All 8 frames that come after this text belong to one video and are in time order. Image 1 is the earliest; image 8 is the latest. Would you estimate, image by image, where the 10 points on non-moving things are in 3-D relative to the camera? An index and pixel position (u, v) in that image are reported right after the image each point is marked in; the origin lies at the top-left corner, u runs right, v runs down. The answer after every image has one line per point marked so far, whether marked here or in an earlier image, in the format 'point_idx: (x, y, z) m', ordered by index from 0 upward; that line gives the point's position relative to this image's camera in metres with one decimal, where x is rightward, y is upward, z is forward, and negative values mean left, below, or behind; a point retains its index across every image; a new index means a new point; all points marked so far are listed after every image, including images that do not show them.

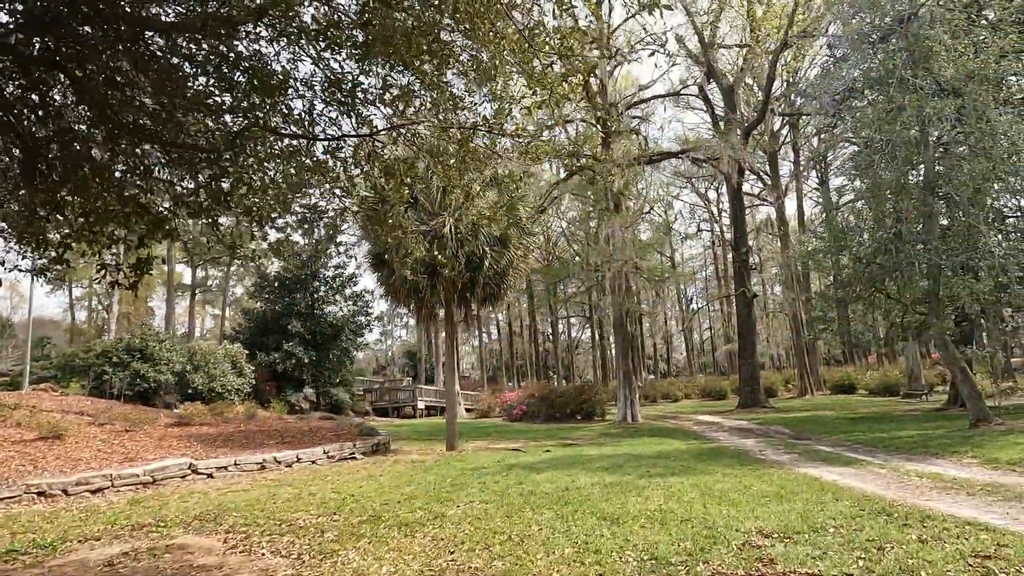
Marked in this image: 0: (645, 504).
0: (+1.2, -1.9, +5.8) m
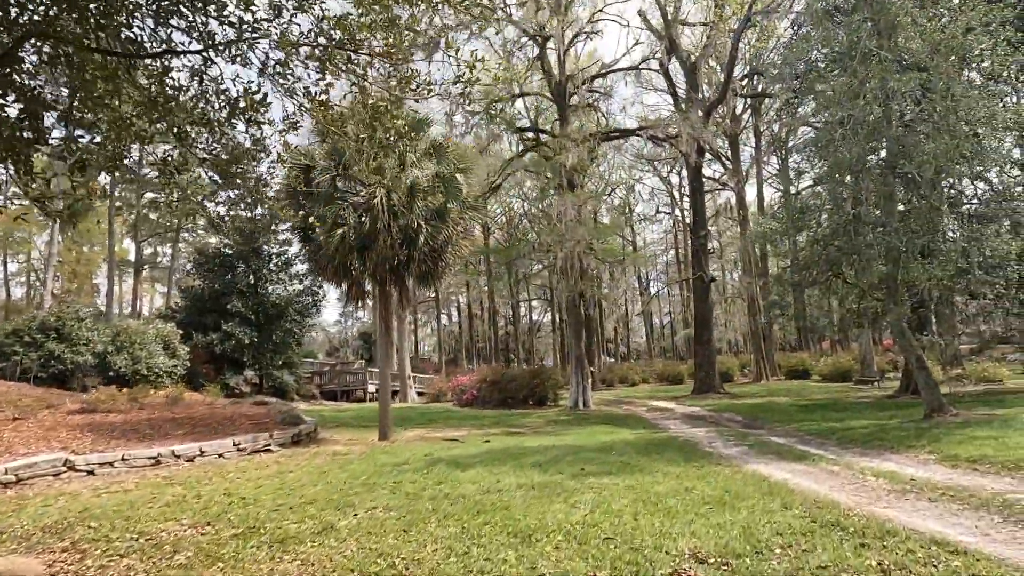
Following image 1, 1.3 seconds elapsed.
0: (+0.4, -1.7, +5.0) m
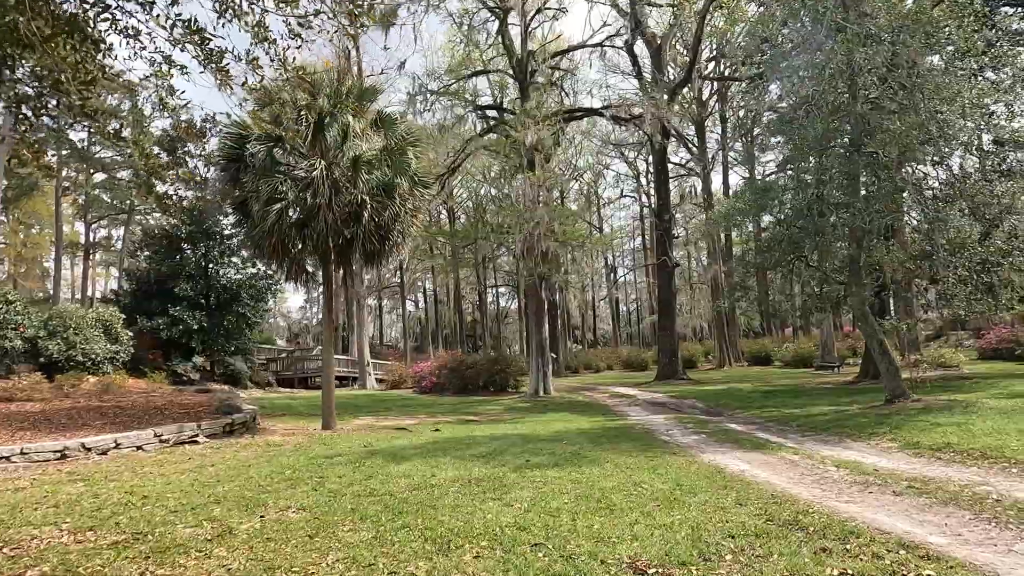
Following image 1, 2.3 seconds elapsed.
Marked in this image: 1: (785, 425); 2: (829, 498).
0: (-0.1, -1.5, +4.5) m
1: (+4.0, -2.0, +9.7) m
2: (+2.4, -1.6, +5.0) m
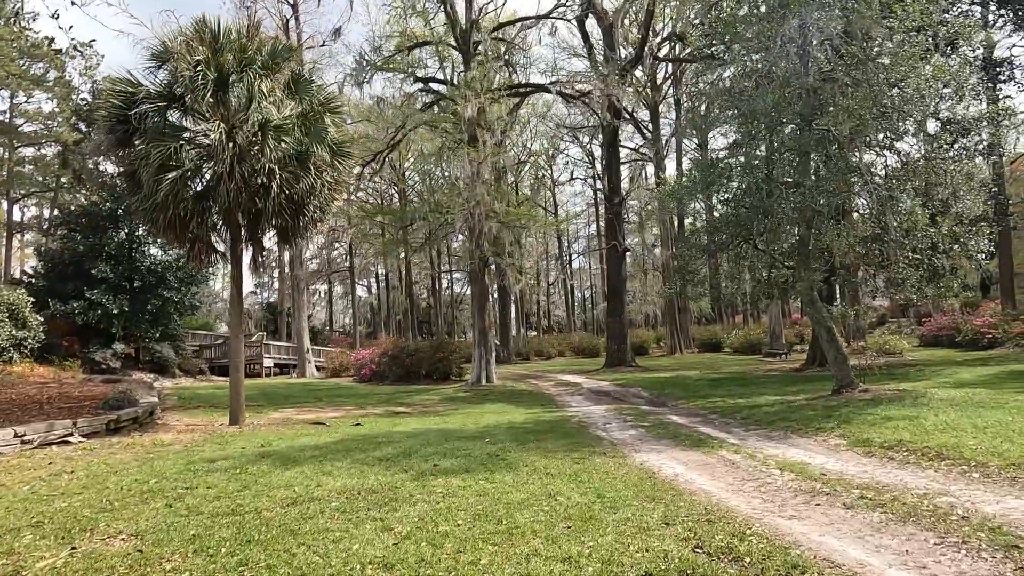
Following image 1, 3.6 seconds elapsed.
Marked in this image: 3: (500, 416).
0: (-0.8, -1.4, +3.6) m
1: (+3.0, -1.8, +9.1) m
2: (+1.7, -1.4, +4.2) m
3: (-0.2, -2.1, +10.8) m
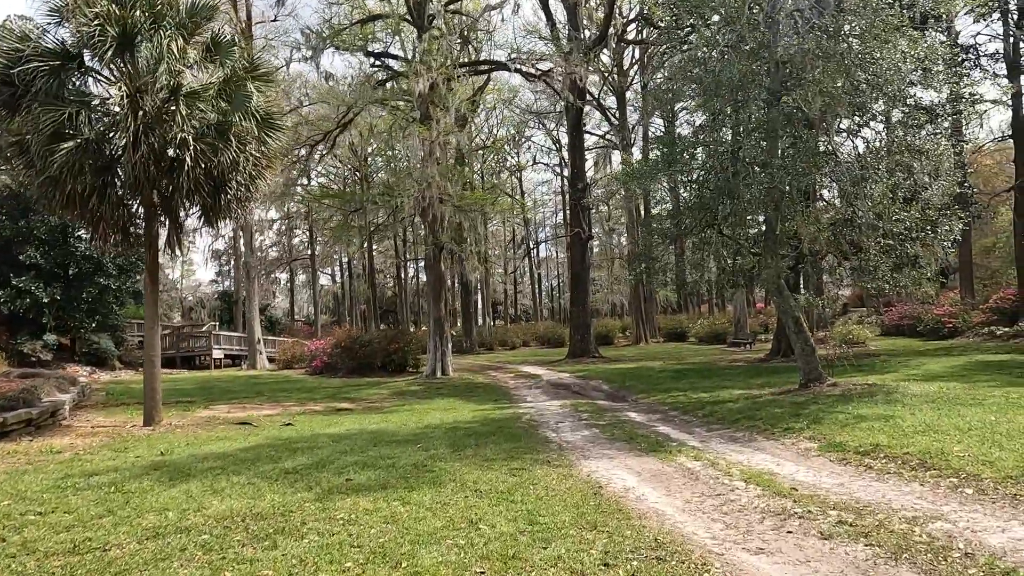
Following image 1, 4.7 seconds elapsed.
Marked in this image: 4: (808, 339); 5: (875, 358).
0: (-1.2, -1.3, +2.7) m
1: (+2.3, -1.6, +8.4) m
2: (+1.2, -1.3, +3.5) m
3: (-1.0, -1.9, +10.0) m
4: (+4.5, -0.8, +10.1) m
5: (+8.3, -1.6, +15.3) m
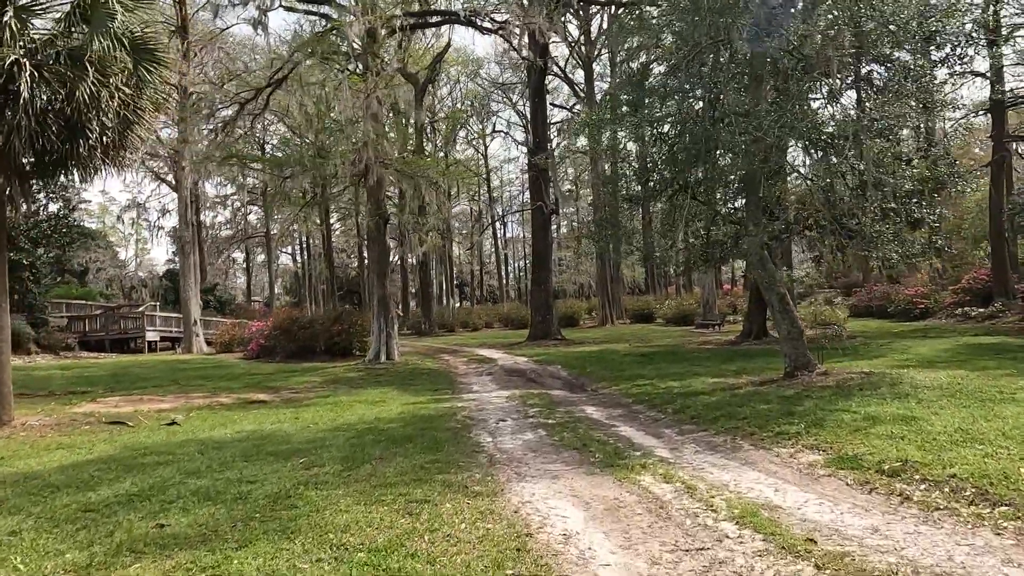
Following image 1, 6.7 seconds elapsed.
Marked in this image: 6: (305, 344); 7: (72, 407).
0: (-1.7, -1.1, +1.1) m
1: (+1.6, -1.3, +7.0) m
2: (+0.7, -1.2, +2.0) m
3: (-1.8, -1.5, +8.4) m
4: (+3.7, -0.4, +8.7) m
5: (+7.3, -1.1, +14.1) m
6: (-5.7, -1.6, +18.3) m
7: (-6.1, -1.6, +9.1) m
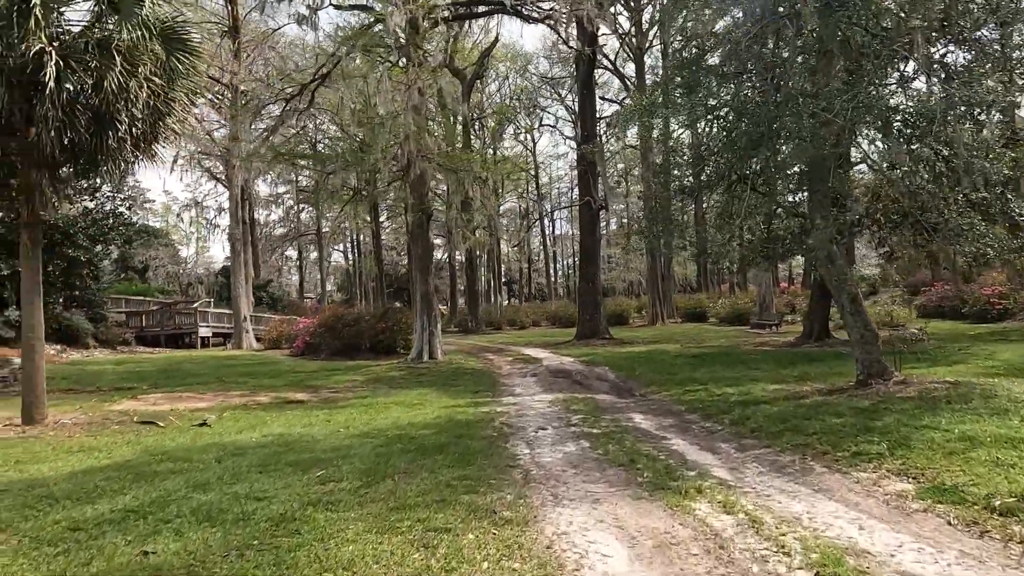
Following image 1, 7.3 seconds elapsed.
0: (-1.7, -1.1, +0.8) m
1: (+2.0, -1.3, +6.4) m
2: (+0.7, -1.2, +1.5) m
3: (-1.3, -1.5, +8.0) m
4: (+4.2, -0.4, +7.9) m
5: (+8.2, -1.1, +13.0) m
6: (-4.5, -1.5, +18.2) m
7: (-5.5, -1.6, +9.1) m
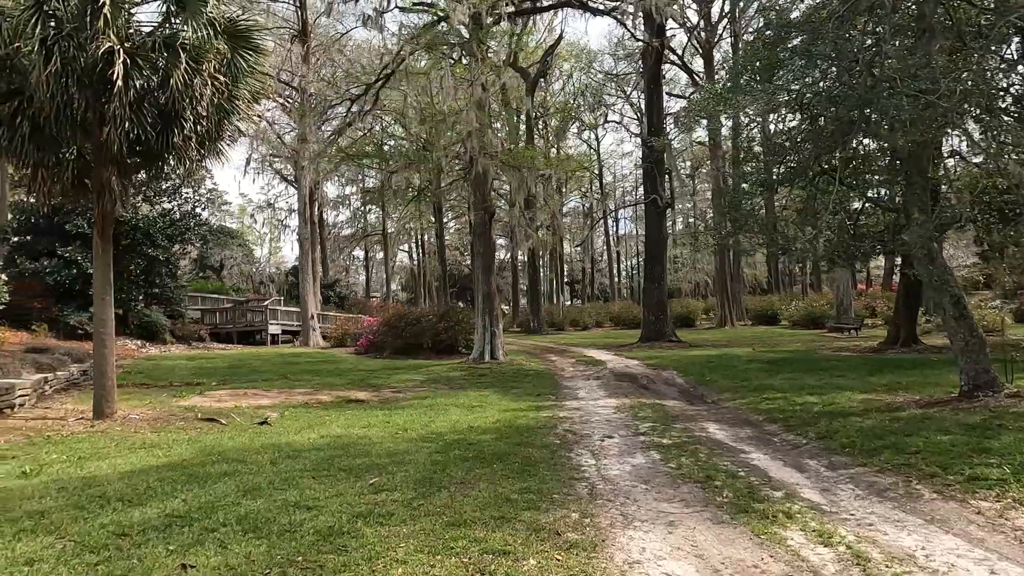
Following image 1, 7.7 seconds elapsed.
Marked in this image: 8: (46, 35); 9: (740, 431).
0: (-1.6, -1.1, +0.6) m
1: (+2.5, -1.3, +5.8) m
2: (+0.8, -1.2, +1.1) m
3: (-0.5, -1.5, +7.8) m
4: (+4.9, -0.4, +7.2) m
5: (+9.4, -1.1, +11.9) m
6: (-2.8, -1.4, +18.2) m
7: (-4.6, -1.6, +9.2) m
8: (-4.3, +2.4, +6.2) m
9: (+2.1, -1.3, +6.2) m
